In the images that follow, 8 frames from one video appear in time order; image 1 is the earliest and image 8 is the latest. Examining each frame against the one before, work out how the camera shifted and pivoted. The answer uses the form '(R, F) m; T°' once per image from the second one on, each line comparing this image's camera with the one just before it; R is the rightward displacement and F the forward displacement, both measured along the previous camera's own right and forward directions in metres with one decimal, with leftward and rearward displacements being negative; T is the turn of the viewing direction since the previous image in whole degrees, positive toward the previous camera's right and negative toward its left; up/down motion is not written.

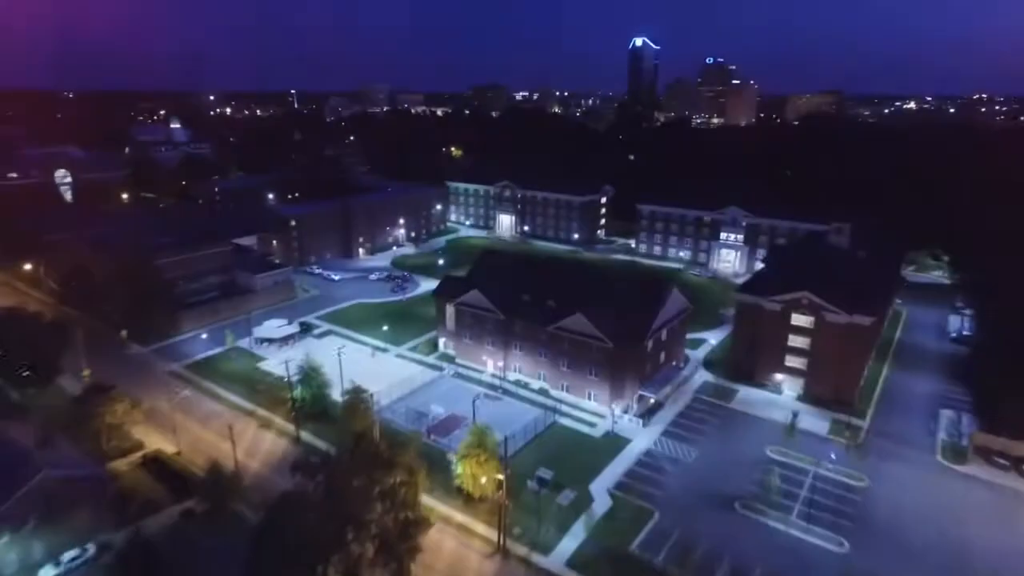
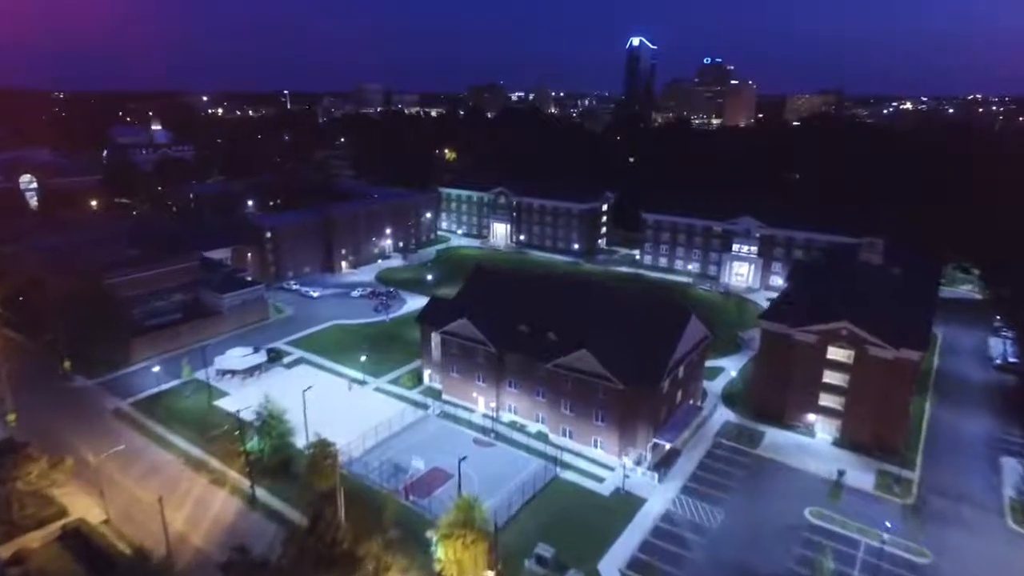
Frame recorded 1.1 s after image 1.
(+0.2, +6.1) m; 0°
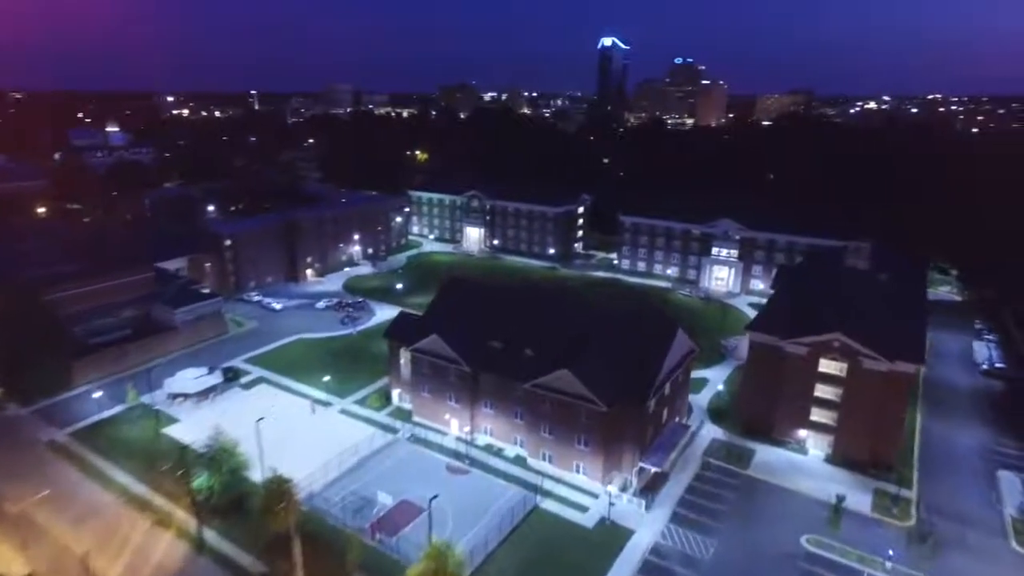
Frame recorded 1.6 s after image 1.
(+0.1, +2.8) m; +2°
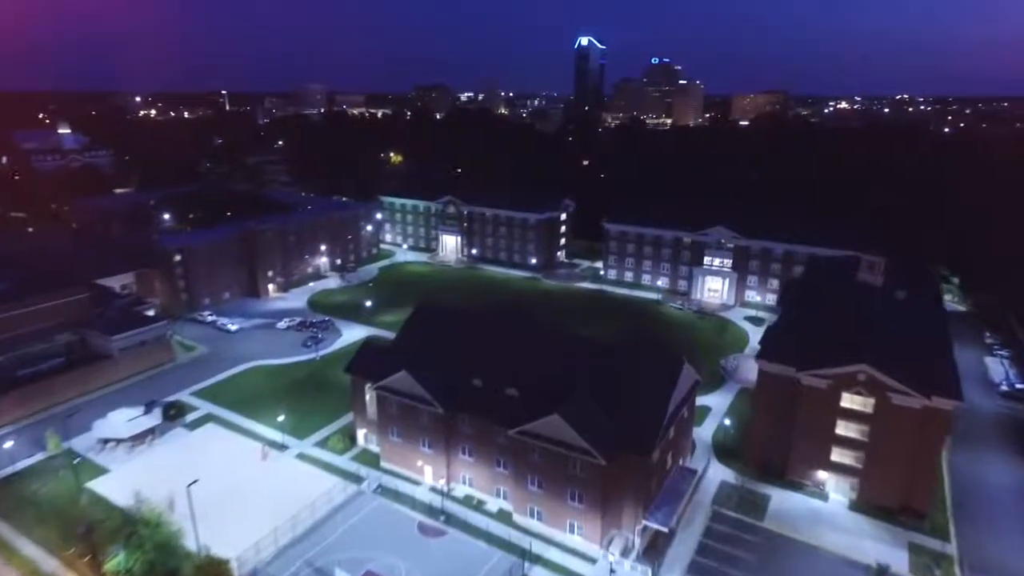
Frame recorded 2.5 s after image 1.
(-0.1, +5.0) m; +2°
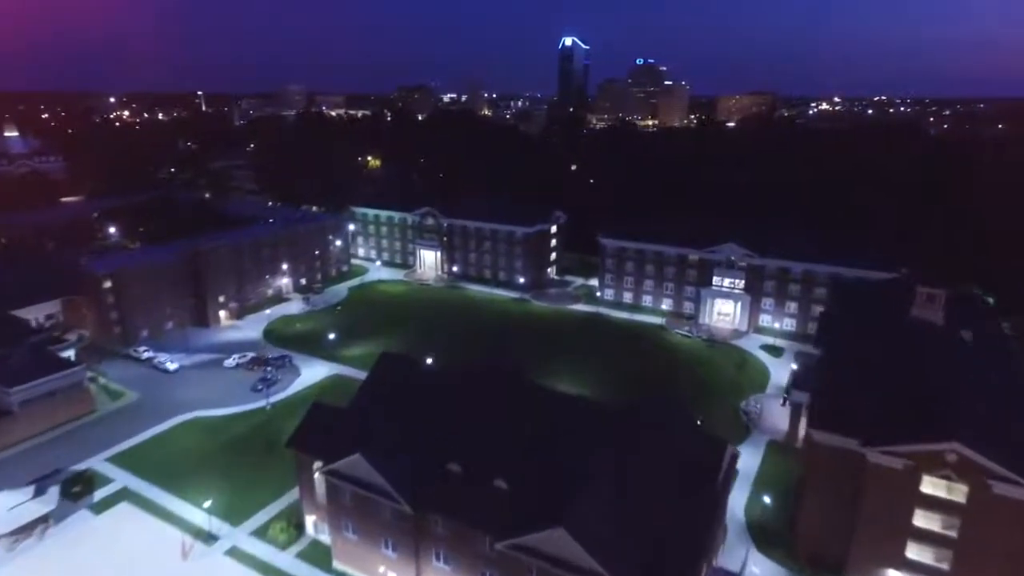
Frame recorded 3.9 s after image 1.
(-0.1, +7.6) m; +1°
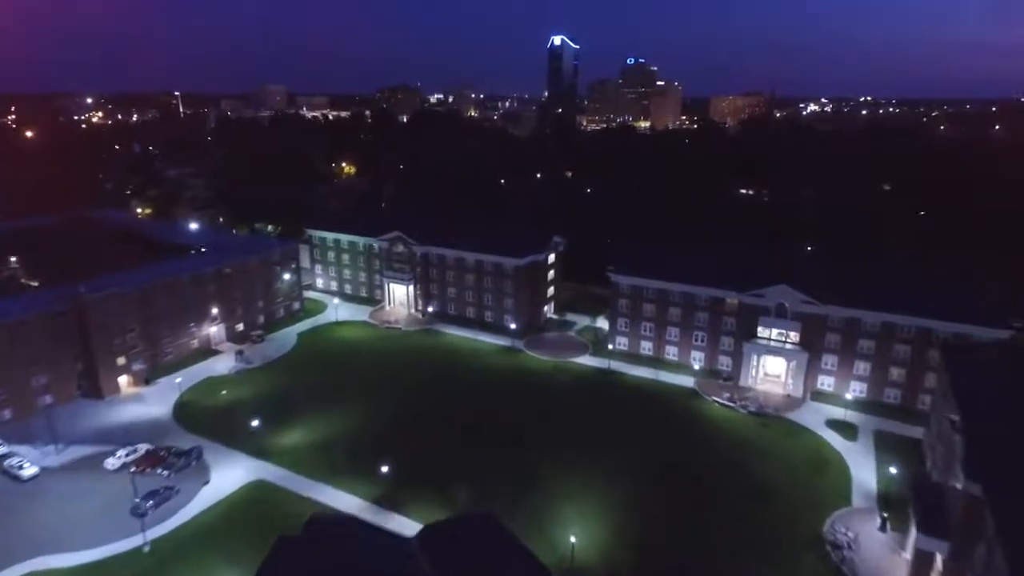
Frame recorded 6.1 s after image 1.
(0.0, +13.3) m; +1°
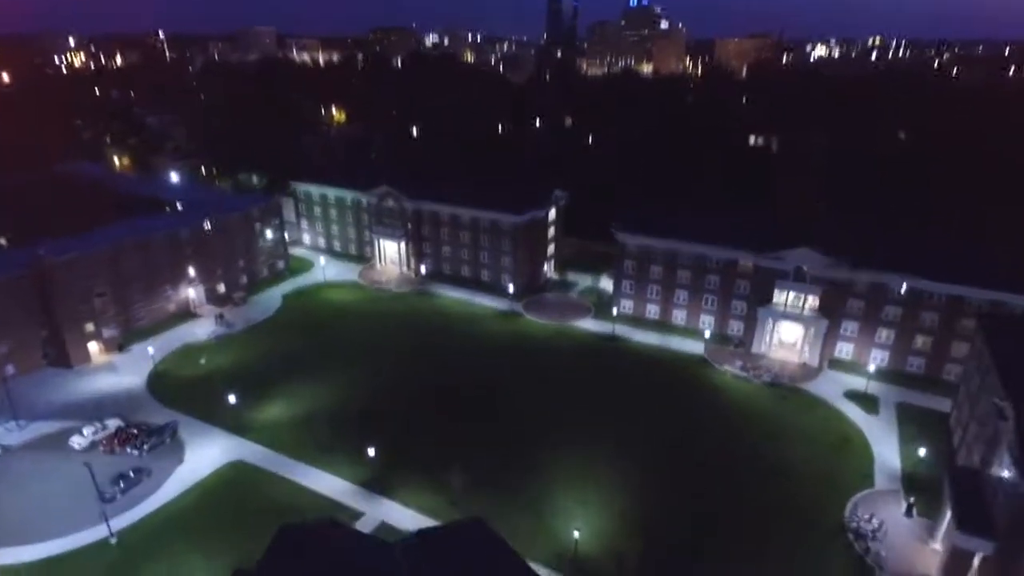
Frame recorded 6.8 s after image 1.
(0.0, +3.4) m; 0°
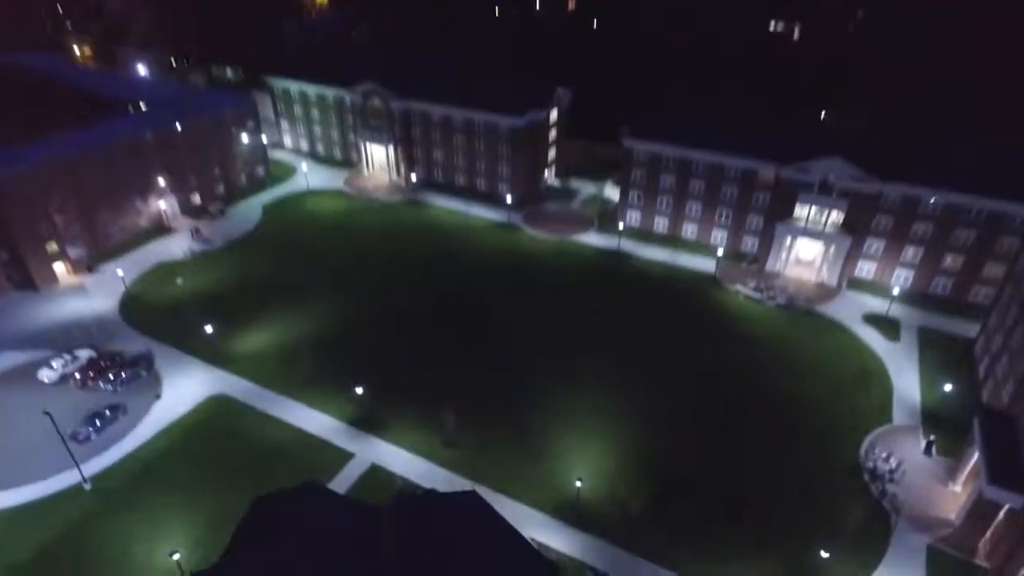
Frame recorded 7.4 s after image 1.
(0.0, +3.3) m; 0°
